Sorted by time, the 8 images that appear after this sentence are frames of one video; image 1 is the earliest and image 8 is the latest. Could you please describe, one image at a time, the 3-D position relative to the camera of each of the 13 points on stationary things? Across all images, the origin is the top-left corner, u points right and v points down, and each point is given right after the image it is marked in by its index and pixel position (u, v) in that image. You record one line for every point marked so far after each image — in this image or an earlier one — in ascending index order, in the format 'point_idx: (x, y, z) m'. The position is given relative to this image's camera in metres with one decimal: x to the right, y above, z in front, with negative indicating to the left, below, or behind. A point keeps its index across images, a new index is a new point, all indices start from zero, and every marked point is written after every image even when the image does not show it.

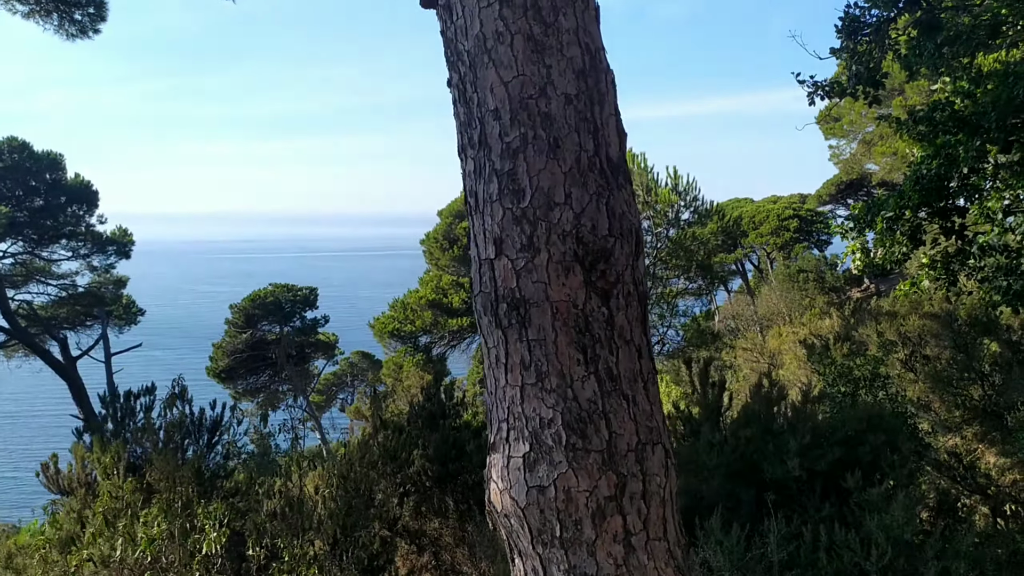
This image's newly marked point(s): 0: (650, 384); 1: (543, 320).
0: (+0.4, -0.3, +1.6) m
1: (+0.1, -0.1, +1.6) m
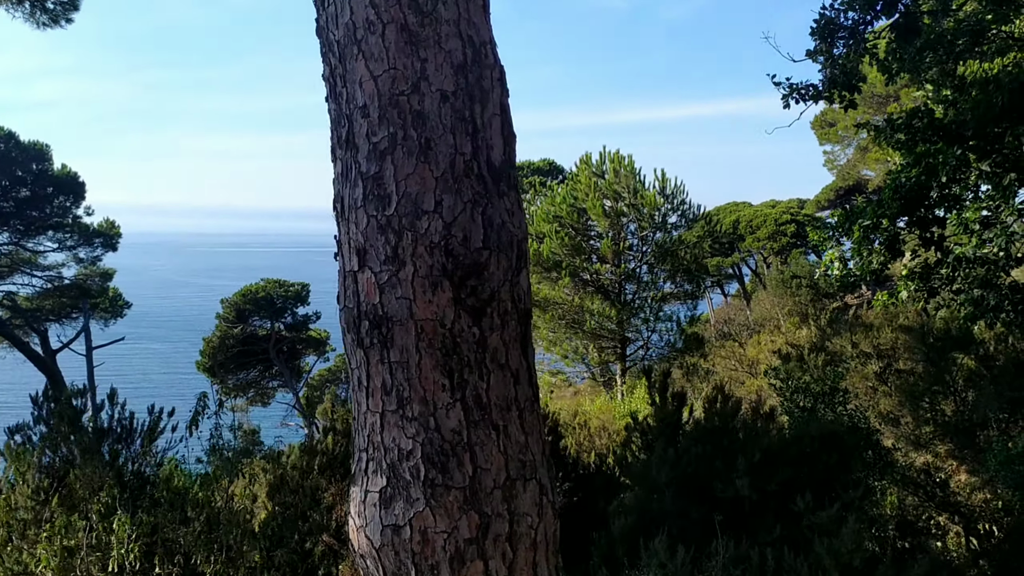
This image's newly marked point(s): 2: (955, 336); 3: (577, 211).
0: (0.0, -0.3, +1.5) m
1: (-0.3, -0.1, +1.4) m
2: (+3.9, -0.4, +5.3) m
3: (+1.4, +1.7, +13.0) m
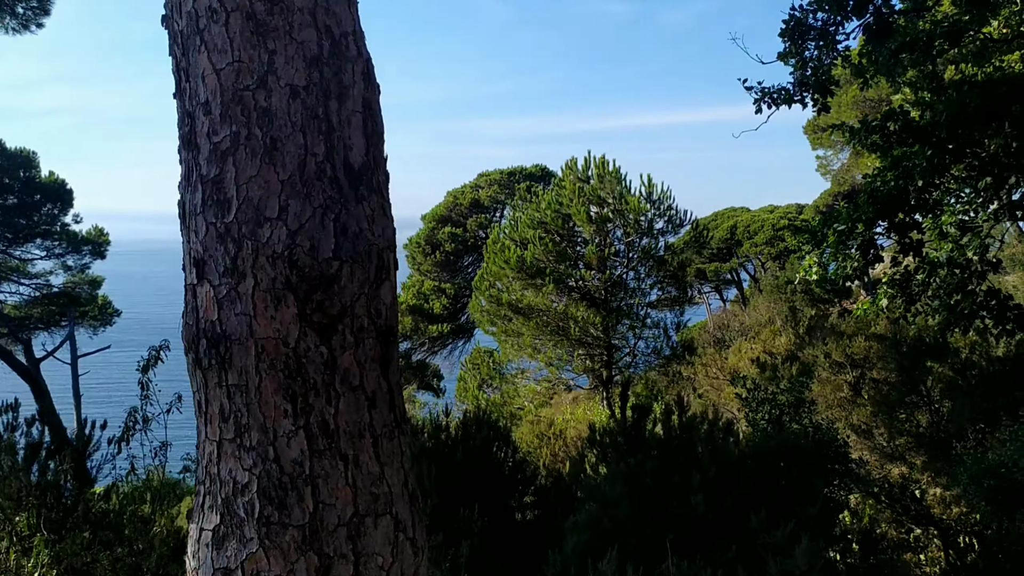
0: (-0.3, -0.3, +1.3) m
1: (-0.6, -0.2, +1.3) m
2: (+3.6, -0.5, +5.2) m
3: (+1.1, +1.5, +12.9) m
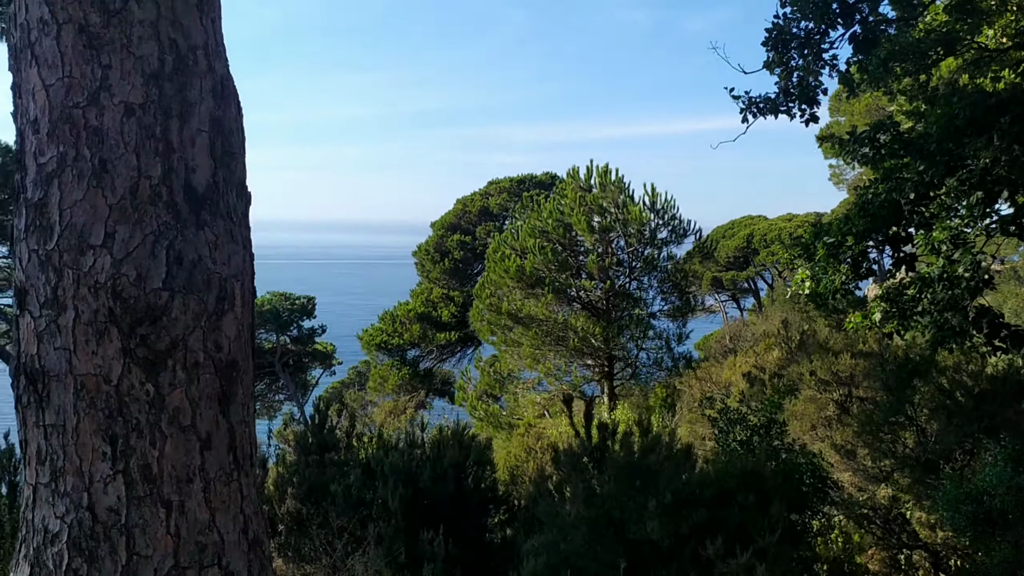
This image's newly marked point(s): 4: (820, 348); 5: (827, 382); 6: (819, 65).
0: (-0.6, -0.4, +1.2) m
1: (-0.9, -0.2, +1.2) m
2: (+3.4, -0.6, +5.0) m
3: (+1.1, +1.3, +12.8) m
4: (+3.0, -0.6, +5.9) m
5: (+2.9, -0.9, +5.6) m
6: (+2.7, +2.0, +5.3) m
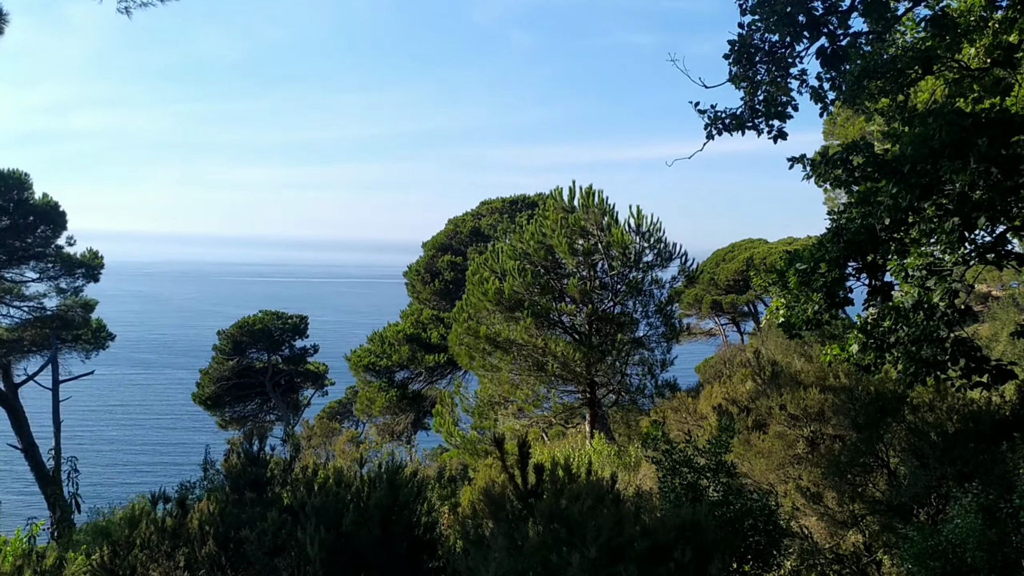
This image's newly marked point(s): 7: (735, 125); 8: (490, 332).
0: (-1.0, -0.5, +0.9) m
1: (-1.3, -0.3, +0.9) m
2: (+2.9, -0.9, +4.7) m
3: (+0.7, +0.8, +12.5) m
4: (+2.5, -0.8, +5.5) m
5: (+2.5, -1.1, +5.2) m
6: (+2.3, +1.7, +5.0) m
7: (+2.0, +1.4, +5.3) m
8: (-0.5, -0.9, +12.7) m
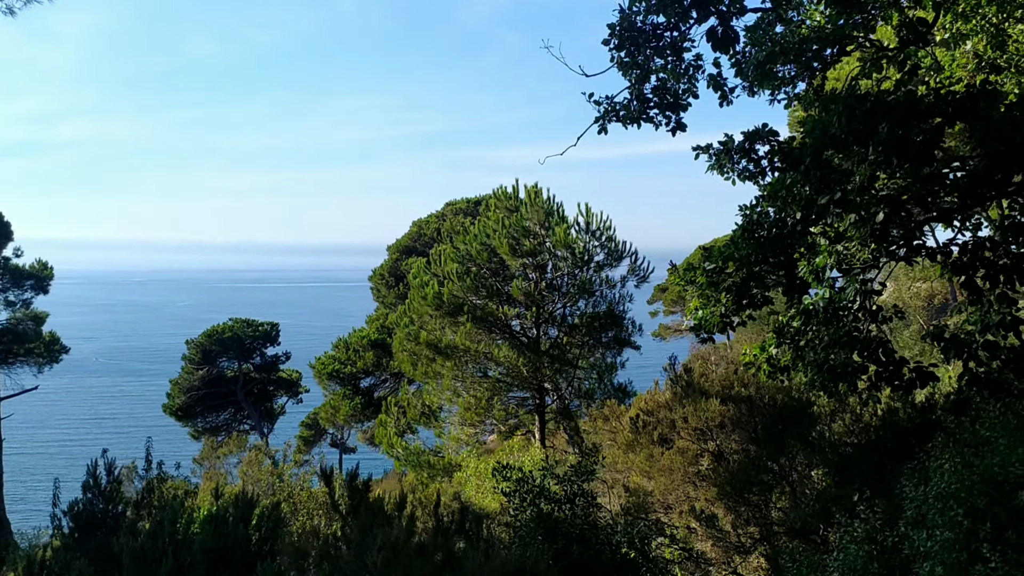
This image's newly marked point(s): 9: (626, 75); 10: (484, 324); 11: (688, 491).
0: (-1.9, -0.6, +0.4) m
1: (-2.2, -0.4, +0.4) m
2: (+2.0, -0.9, +4.2) m
3: (-0.5, +0.8, +12.1) m
4: (+1.6, -0.9, +5.1) m
5: (+1.5, -1.1, +4.8) m
6: (+1.3, +1.7, +4.6) m
7: (+0.9, +1.4, +4.8) m
8: (-1.6, -1.0, +12.2) m
9: (+0.9, +1.7, +4.6) m
10: (-0.5, -0.7, +11.8) m
11: (+1.4, -1.6, +4.6) m
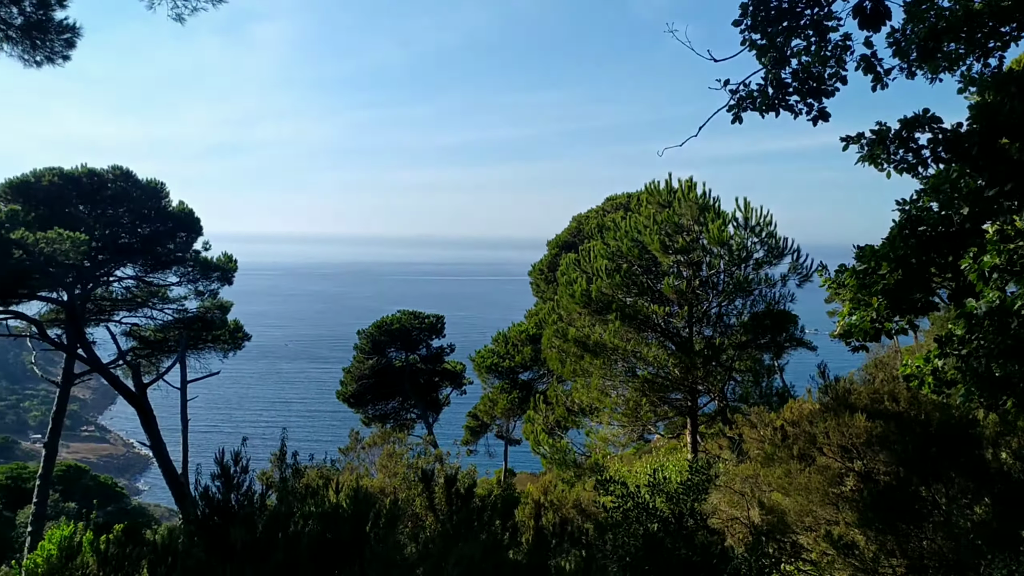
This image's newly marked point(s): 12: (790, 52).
0: (-2.0, -0.6, +1.1) m
1: (-2.3, -0.4, +1.2) m
2: (+2.8, -0.9, +3.8) m
3: (+2.5, +0.8, +12.0) m
4: (+2.6, -0.9, +4.7) m
5: (+2.5, -1.2, +4.5) m
6: (+2.2, +1.7, +4.3) m
7: (+1.9, +1.4, +4.6) m
8: (+1.4, -1.0, +12.4) m
9: (+1.8, +1.6, +4.4) m
10: (+2.4, -0.7, +11.8) m
11: (+2.3, -1.6, +4.3) m
12: (+2.0, +1.7, +4.4) m
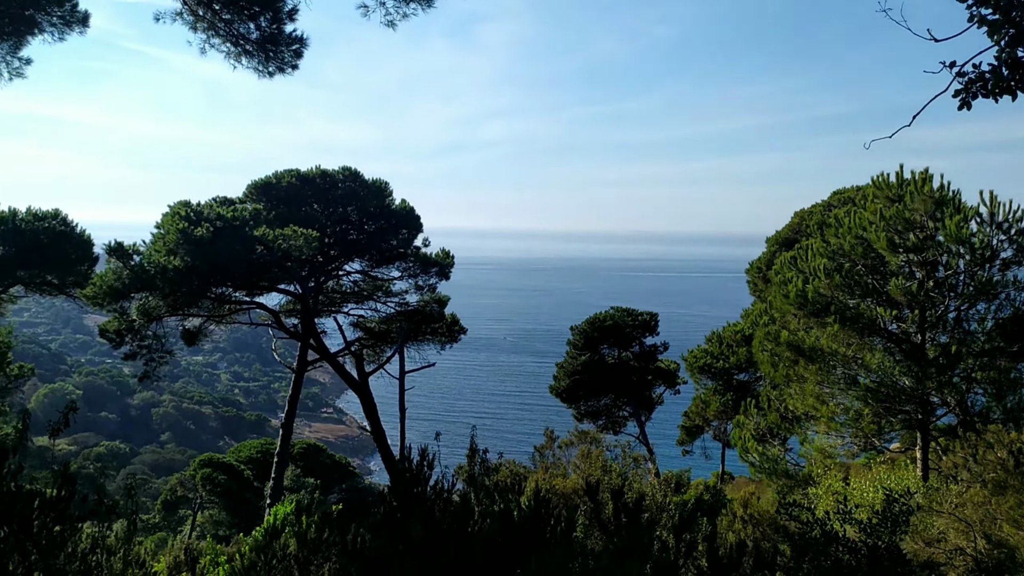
0: (-1.6, -0.8, +2.4) m
1: (-1.9, -0.6, +2.5) m
2: (+3.8, -1.0, +3.2) m
3: (+6.3, +0.8, +10.9) m
4: (+4.0, -1.0, +4.1) m
5: (+3.8, -1.3, +3.9) m
6: (+3.4, +1.6, +3.8) m
7: (+3.3, +1.3, +4.2) m
8: (+5.6, -1.0, +11.7) m
9: (+3.1, +1.6, +4.1) m
10: (+6.2, -0.7, +10.8) m
11: (+3.6, -1.7, +3.9) m
12: (+3.3, +1.6, +4.0) m
